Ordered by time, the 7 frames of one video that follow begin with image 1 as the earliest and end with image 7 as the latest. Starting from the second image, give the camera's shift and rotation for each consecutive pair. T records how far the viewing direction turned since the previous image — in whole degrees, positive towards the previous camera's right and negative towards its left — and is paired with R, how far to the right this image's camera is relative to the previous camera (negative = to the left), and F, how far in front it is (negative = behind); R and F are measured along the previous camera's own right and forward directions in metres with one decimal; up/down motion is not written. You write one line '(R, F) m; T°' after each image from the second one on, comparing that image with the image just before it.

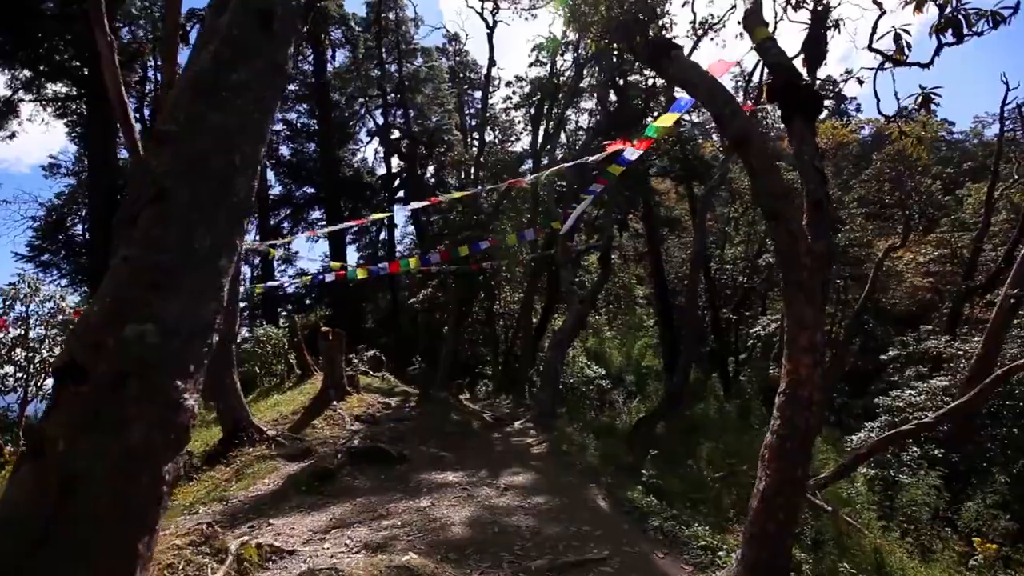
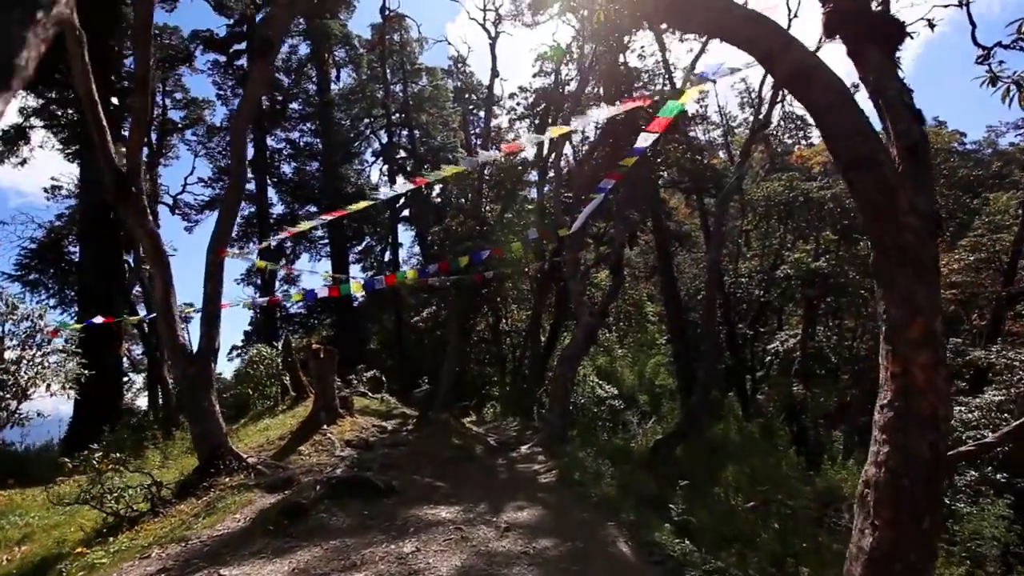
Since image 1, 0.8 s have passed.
(+0.1, +0.7) m; -1°
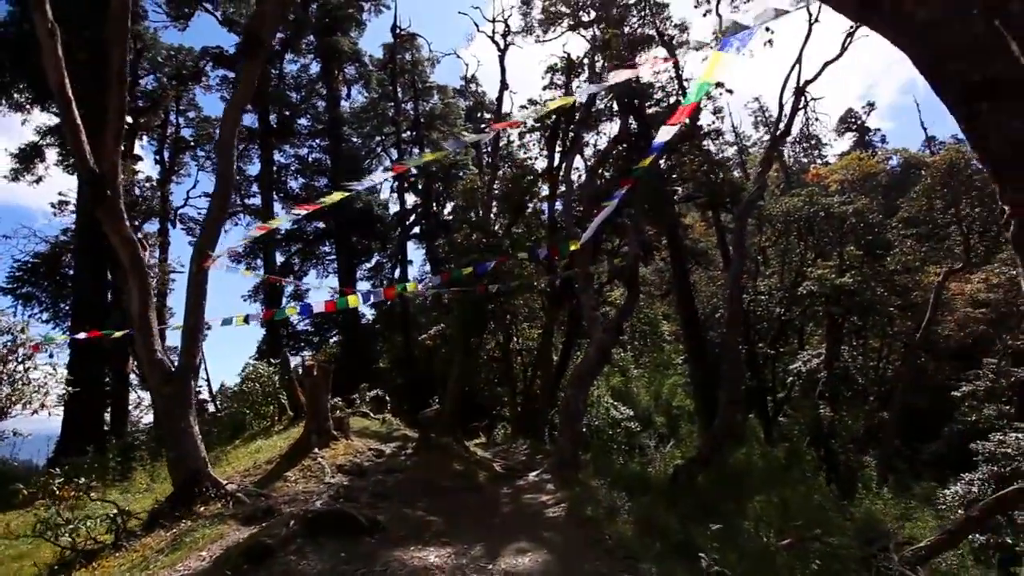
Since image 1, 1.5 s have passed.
(+0.1, +0.6) m; -1°
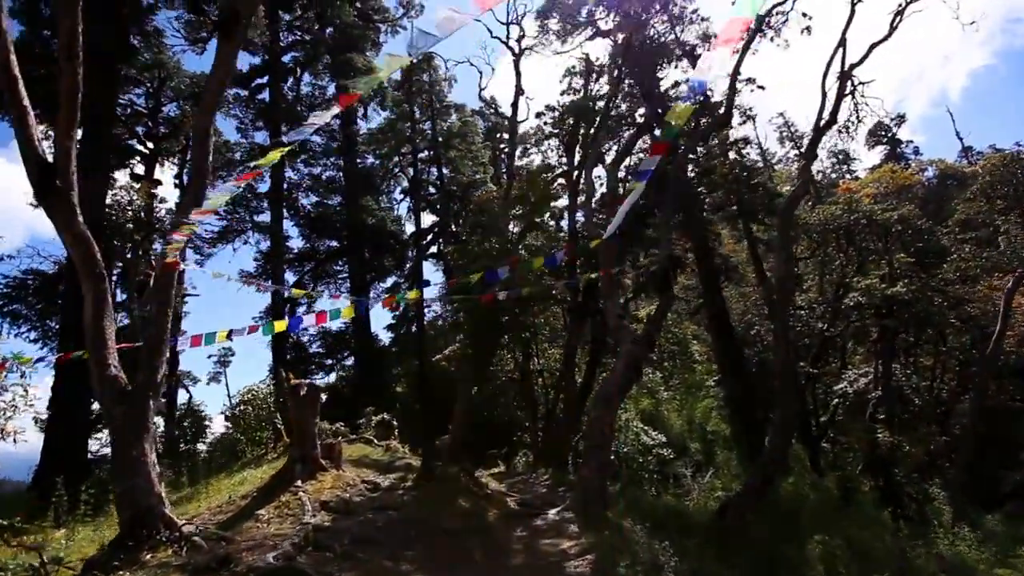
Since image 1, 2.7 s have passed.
(+0.1, +1.1) m; -3°
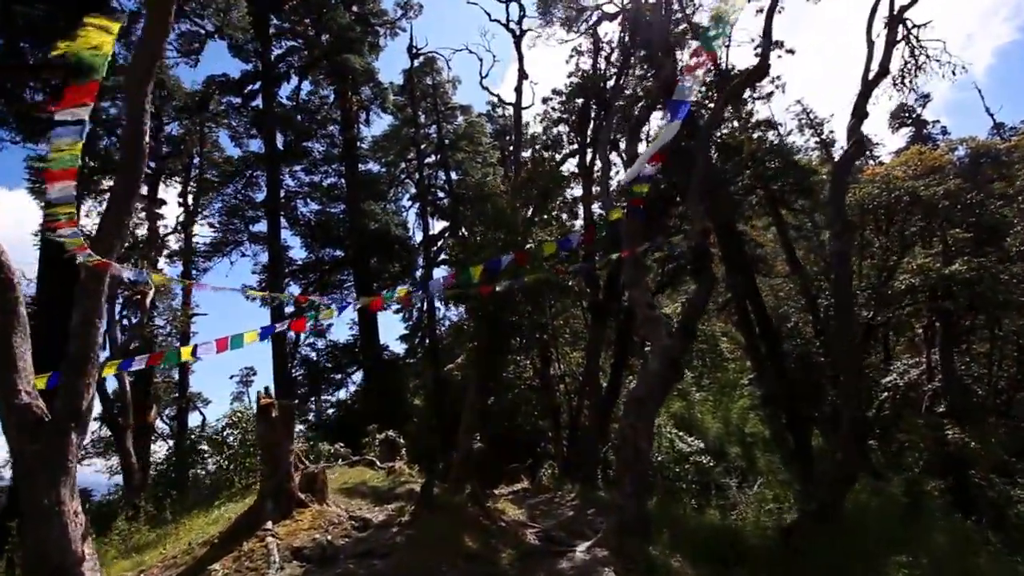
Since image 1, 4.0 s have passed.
(+0.1, +1.3) m; -2°
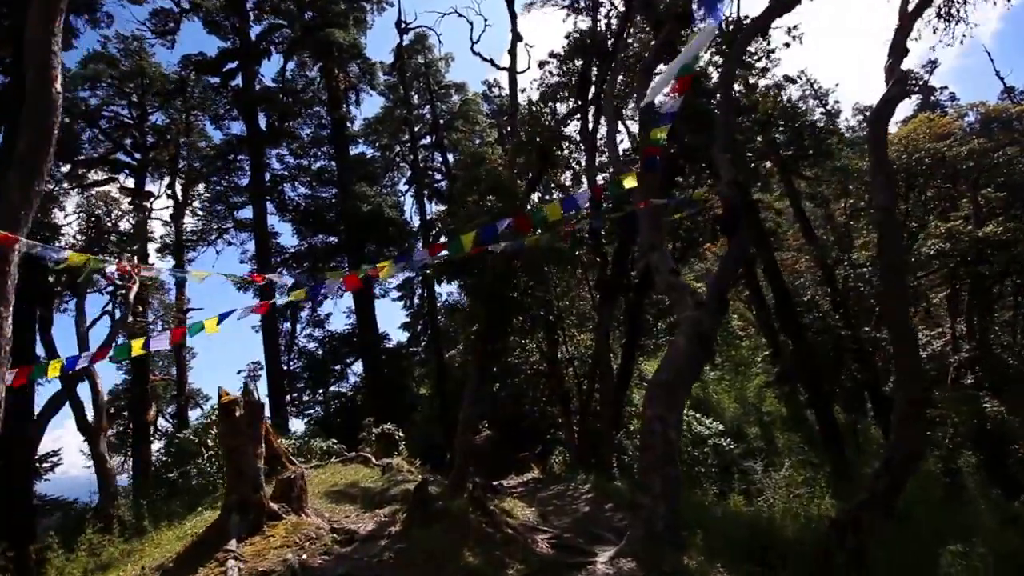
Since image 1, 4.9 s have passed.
(0.0, +0.9) m; 0°
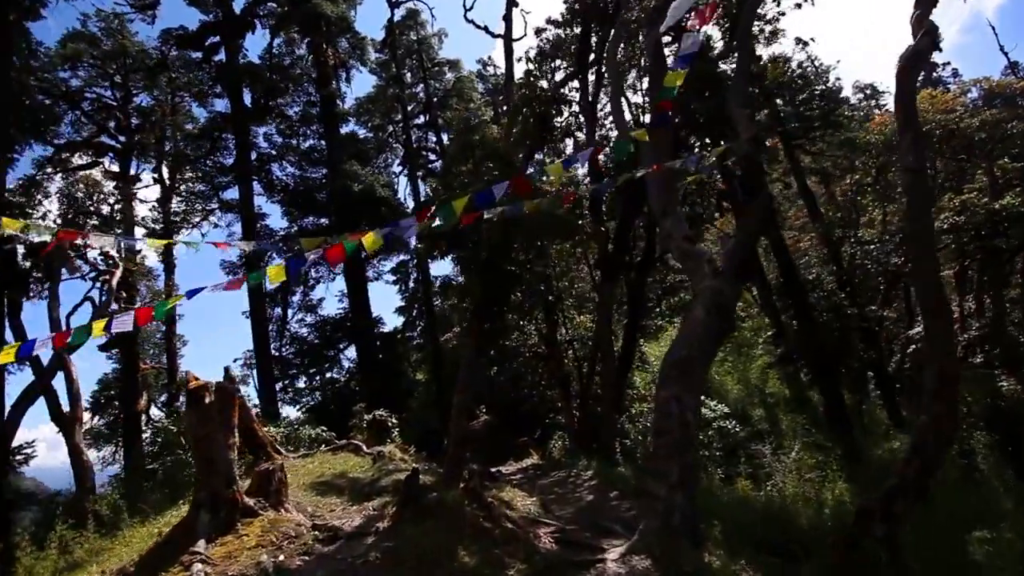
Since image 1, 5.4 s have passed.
(0.0, +0.5) m; 0°
